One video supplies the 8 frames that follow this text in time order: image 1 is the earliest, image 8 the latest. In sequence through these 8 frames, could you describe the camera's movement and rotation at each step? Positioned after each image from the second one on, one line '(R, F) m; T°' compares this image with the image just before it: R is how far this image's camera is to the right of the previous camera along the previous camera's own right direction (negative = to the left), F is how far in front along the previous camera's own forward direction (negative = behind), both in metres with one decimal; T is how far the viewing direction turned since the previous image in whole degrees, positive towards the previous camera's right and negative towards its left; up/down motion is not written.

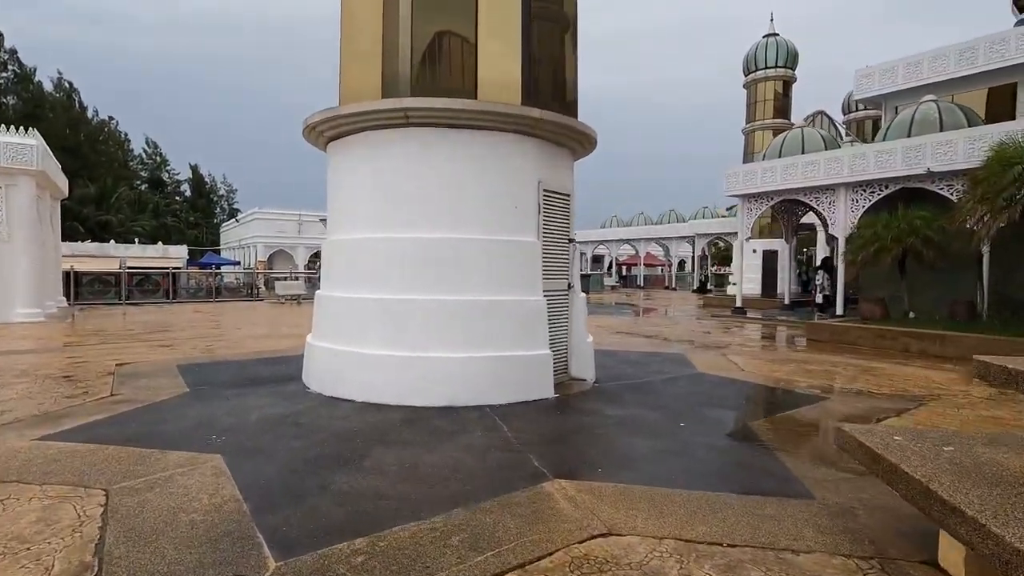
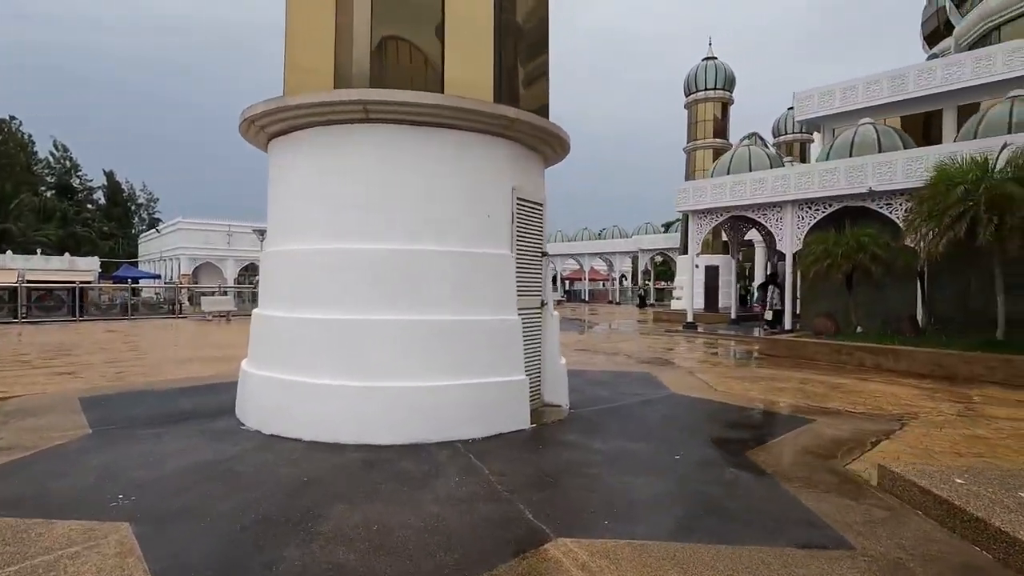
(-0.4, +0.7) m; +6°
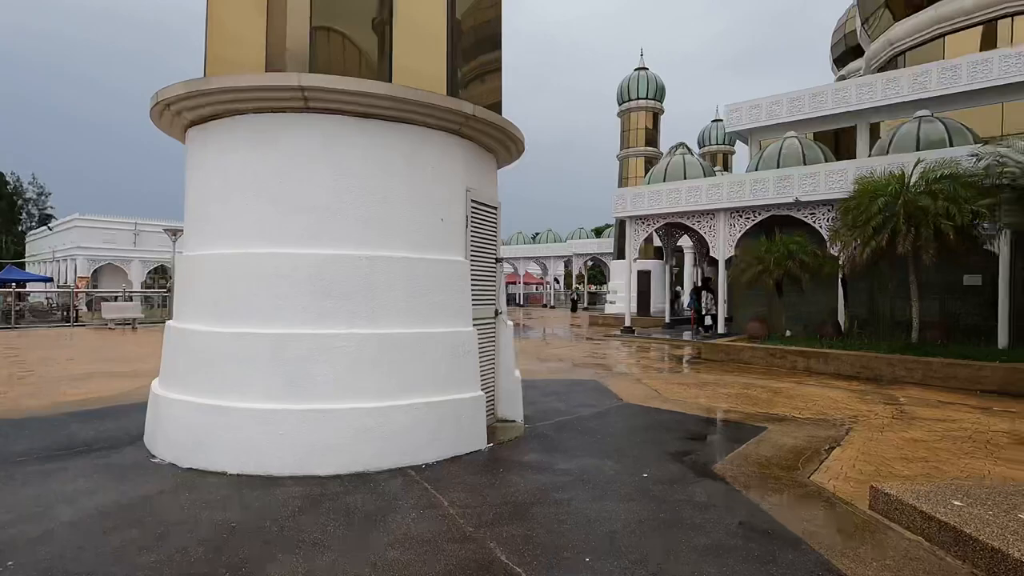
(-0.3, +0.4) m; +7°
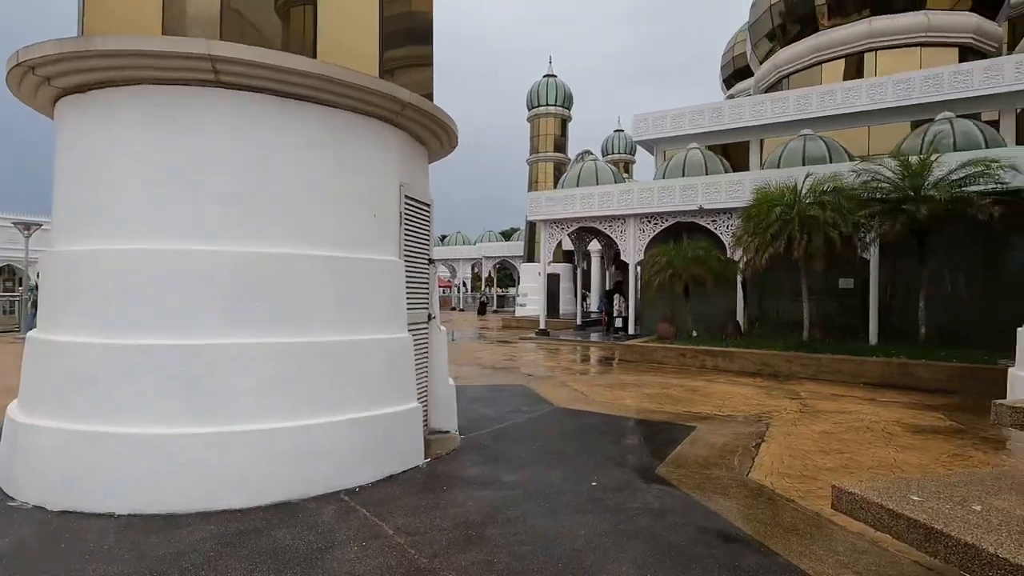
(-0.3, +0.3) m; +10°
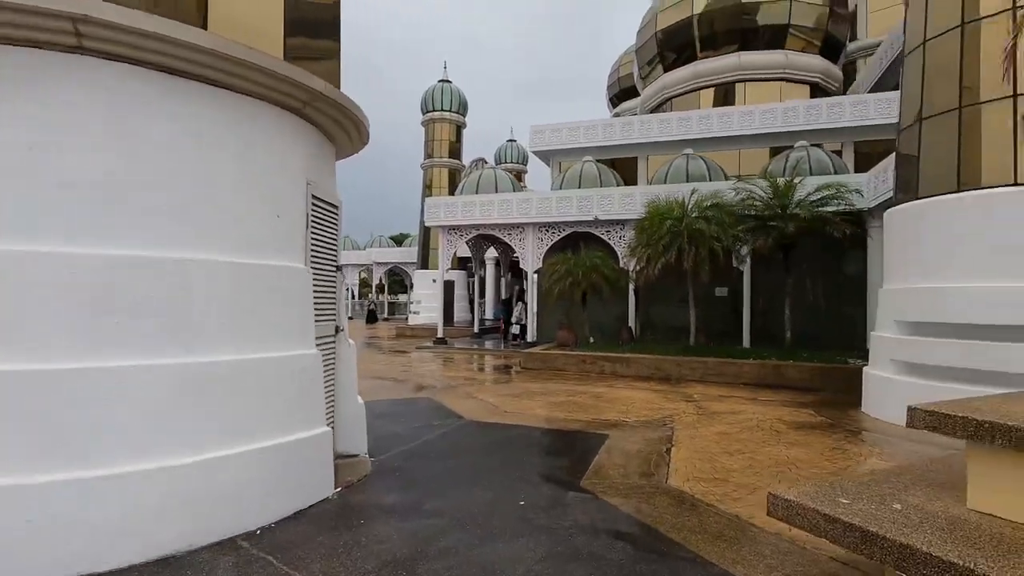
(-0.3, +0.3) m; +12°
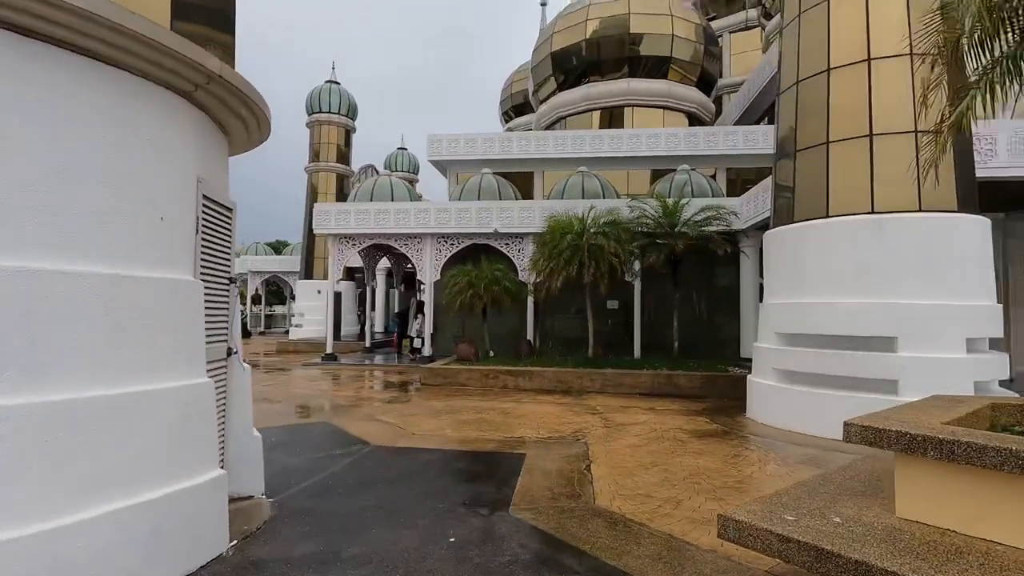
(-0.4, +0.3) m; +12°
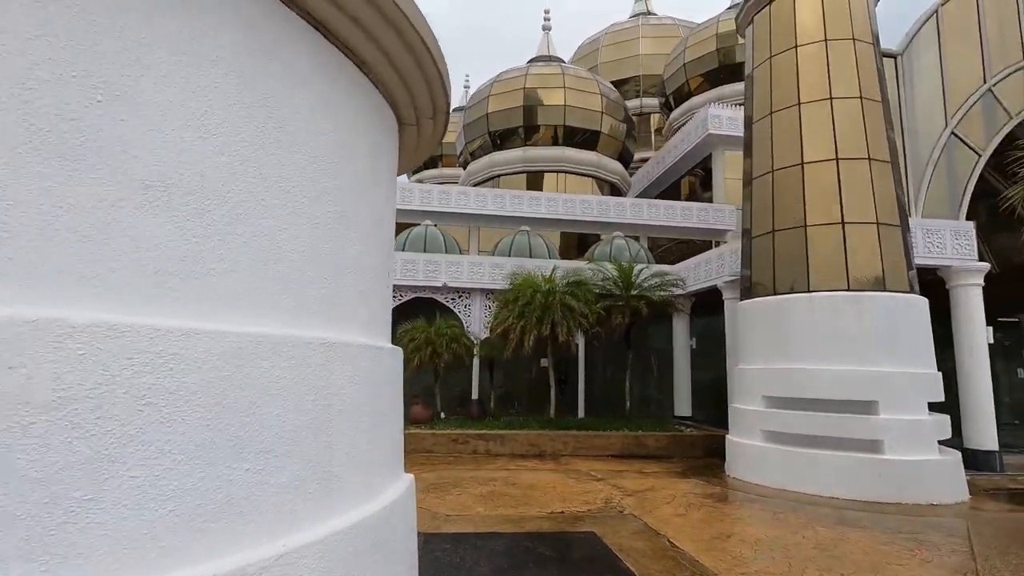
(-2.5, +0.7) m; +14°
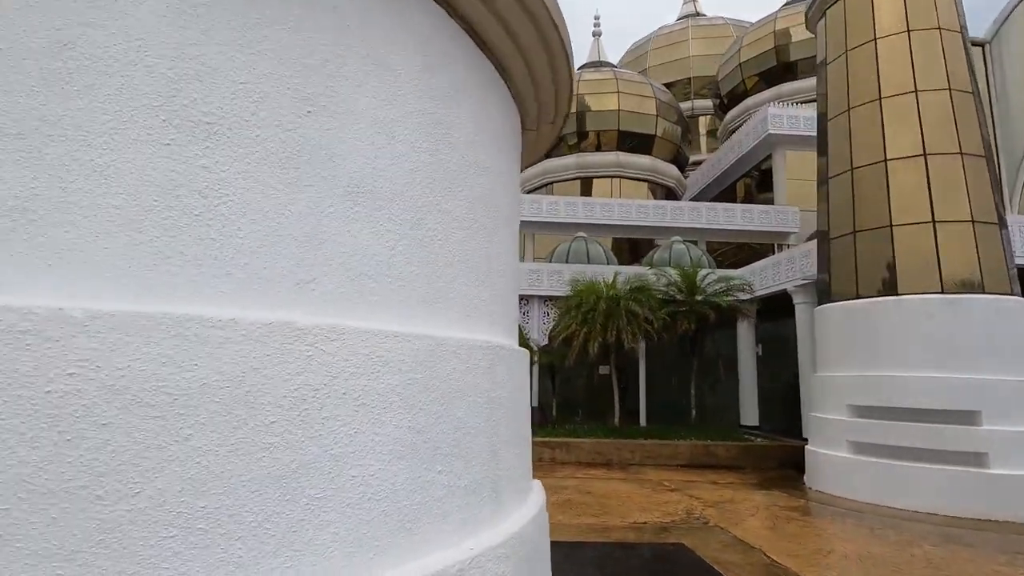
(-0.5, 0.0) m; -5°
